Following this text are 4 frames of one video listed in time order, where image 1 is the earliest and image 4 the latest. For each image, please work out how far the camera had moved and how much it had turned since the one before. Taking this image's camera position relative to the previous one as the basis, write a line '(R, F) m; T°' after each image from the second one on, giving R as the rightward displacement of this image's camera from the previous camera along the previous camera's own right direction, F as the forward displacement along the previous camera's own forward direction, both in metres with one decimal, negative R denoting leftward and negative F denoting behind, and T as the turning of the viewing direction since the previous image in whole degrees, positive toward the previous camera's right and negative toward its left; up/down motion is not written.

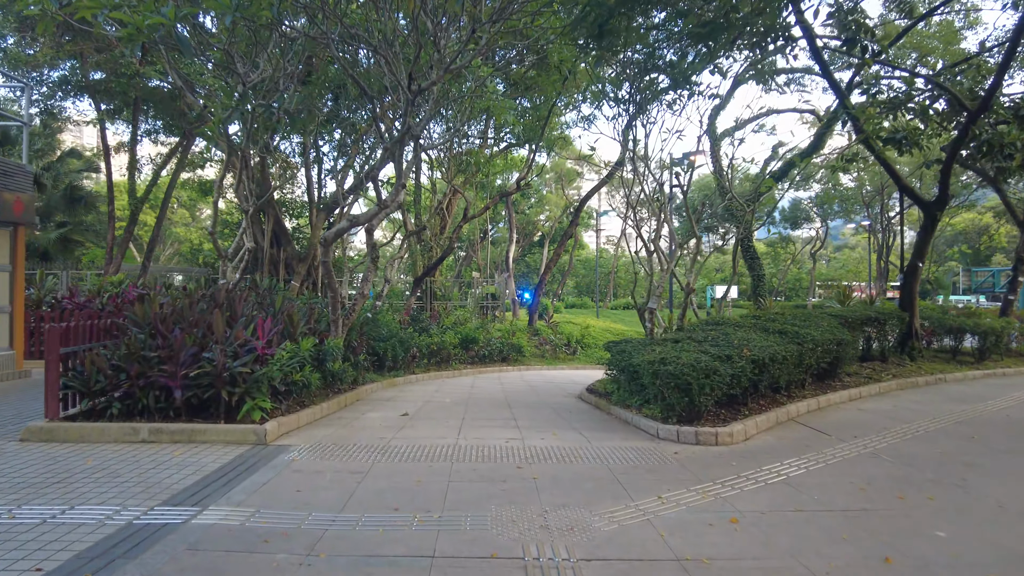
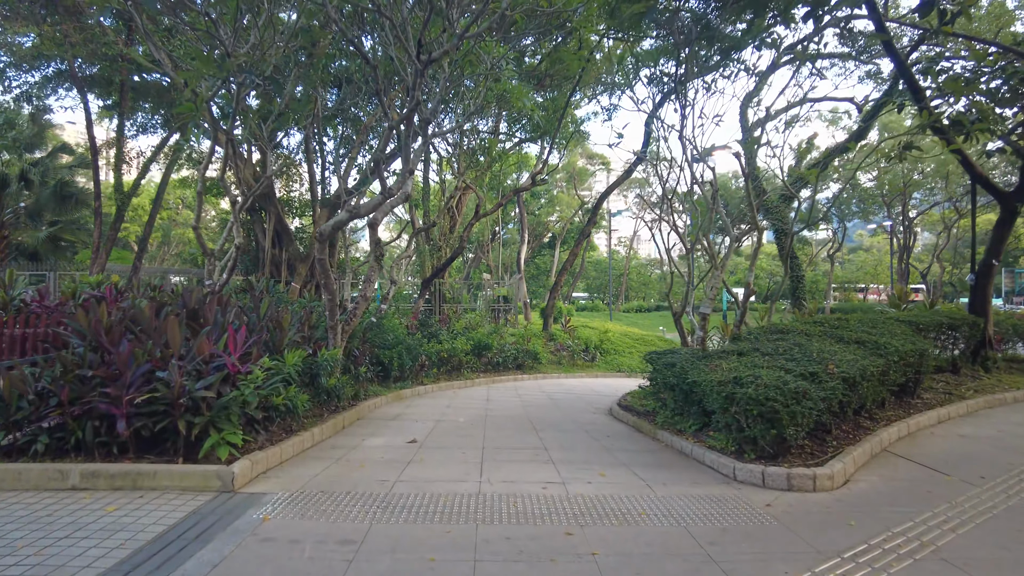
(-0.2, +1.1) m; -1°
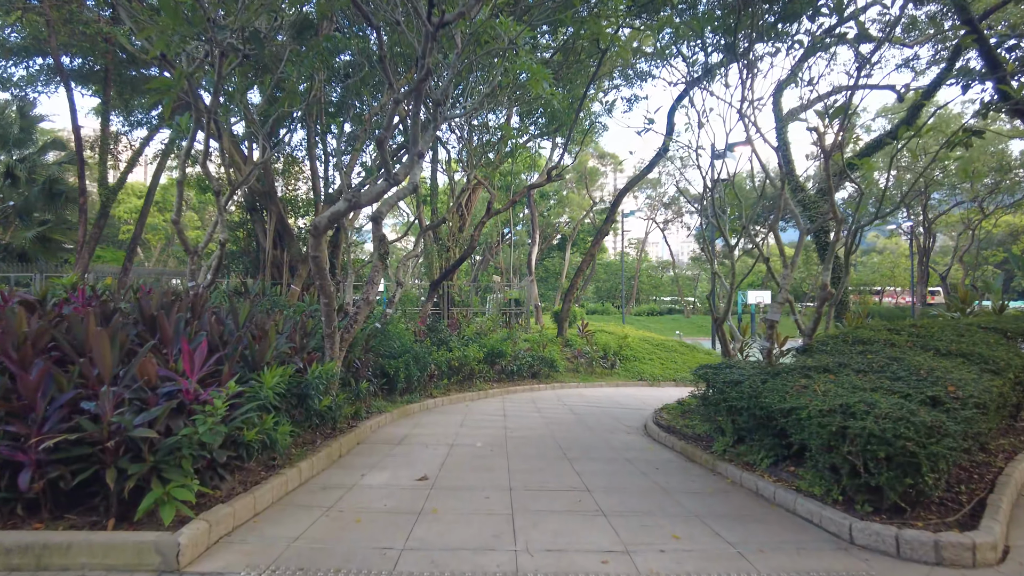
(-0.2, +1.0) m; -1°
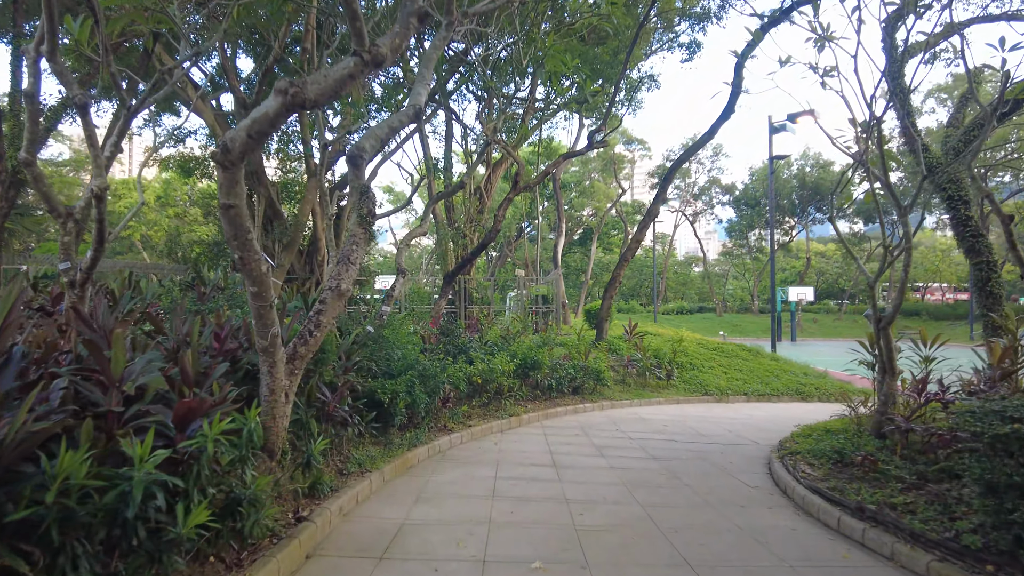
(-0.3, +2.9) m; -1°
